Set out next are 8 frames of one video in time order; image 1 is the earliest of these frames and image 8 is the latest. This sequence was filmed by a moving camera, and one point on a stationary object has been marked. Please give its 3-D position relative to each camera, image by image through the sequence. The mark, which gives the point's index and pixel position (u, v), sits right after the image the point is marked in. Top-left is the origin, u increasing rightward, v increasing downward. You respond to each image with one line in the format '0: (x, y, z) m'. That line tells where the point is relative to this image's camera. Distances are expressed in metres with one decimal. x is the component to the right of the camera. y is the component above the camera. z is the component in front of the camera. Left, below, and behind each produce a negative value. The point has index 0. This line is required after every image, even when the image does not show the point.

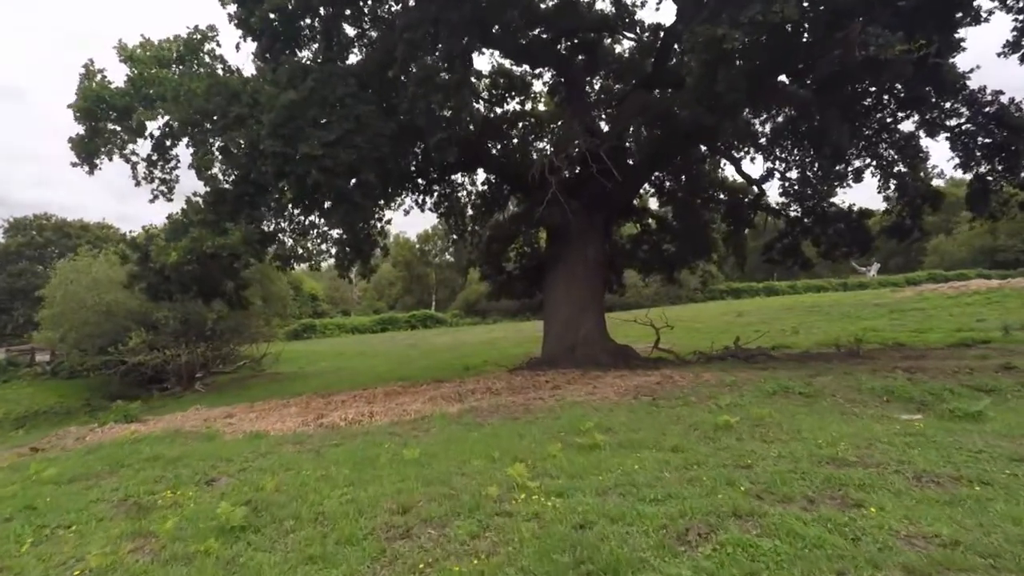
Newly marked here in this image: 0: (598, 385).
0: (+1.4, -1.6, +9.2) m
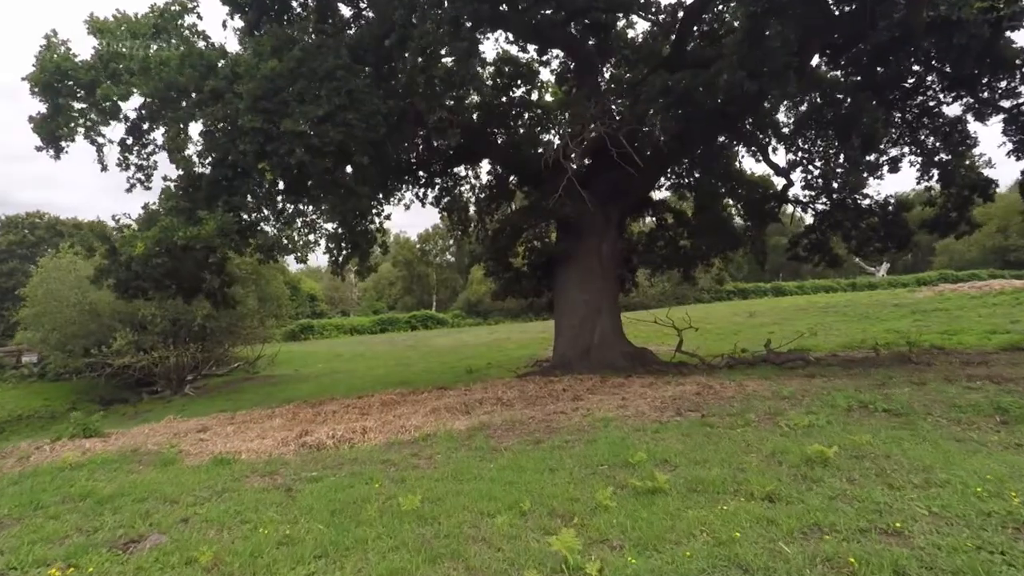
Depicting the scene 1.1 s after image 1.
0: (+1.6, -1.5, +8.0) m
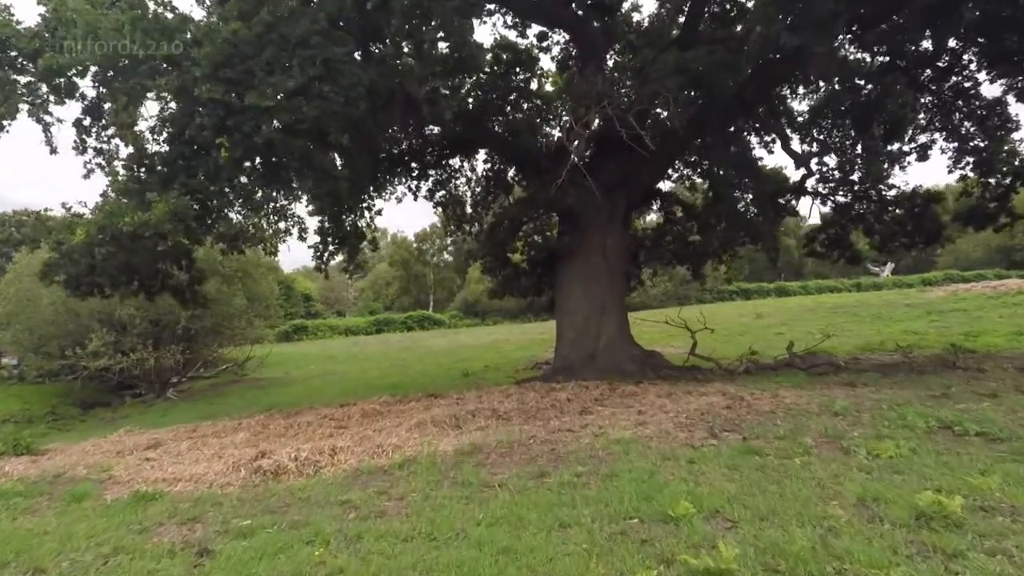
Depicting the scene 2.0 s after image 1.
0: (+1.6, -1.5, +6.8) m
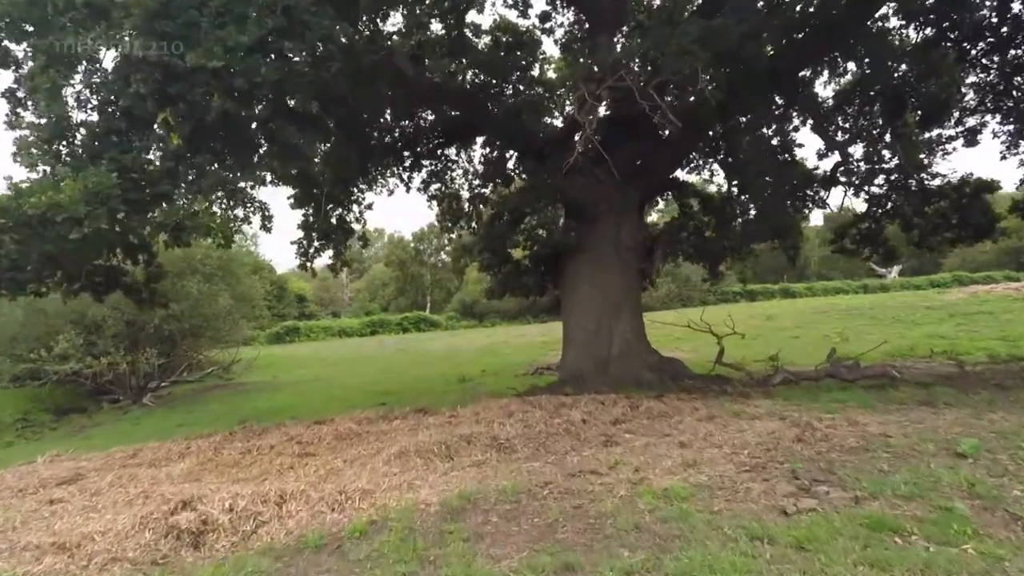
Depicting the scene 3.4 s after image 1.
0: (+1.6, -1.4, +5.3) m
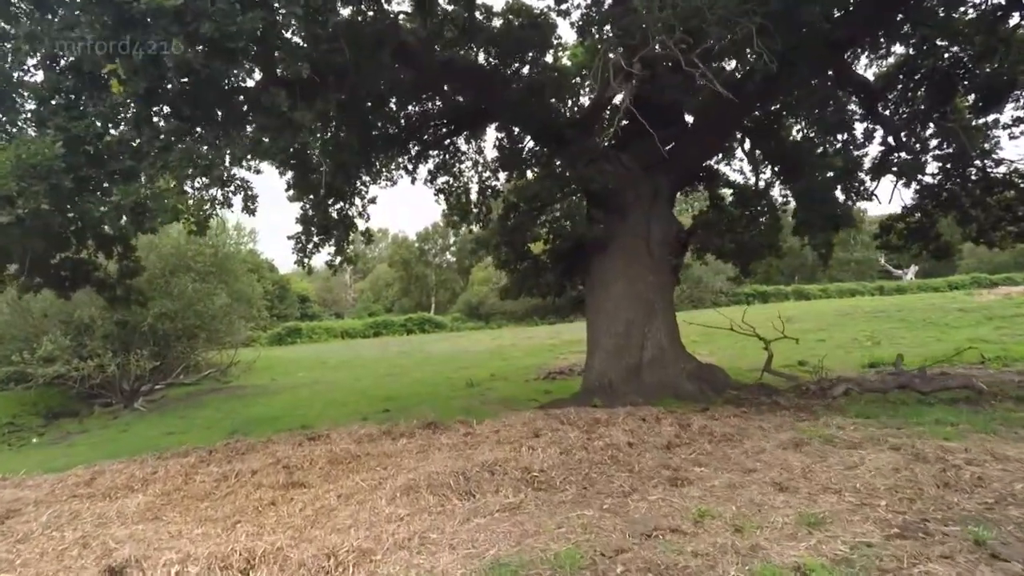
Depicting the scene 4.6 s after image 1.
0: (+1.9, -1.4, +4.1) m
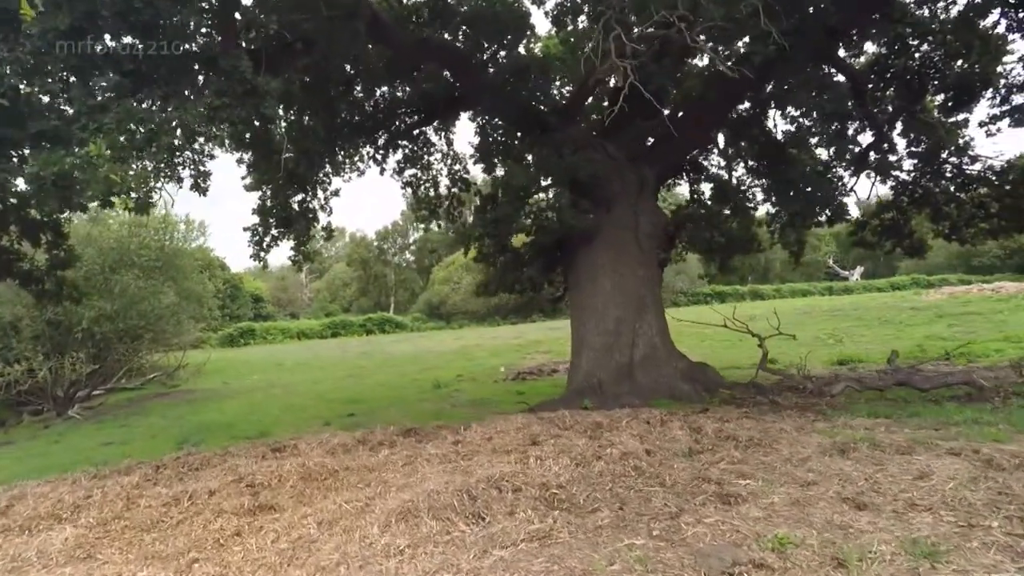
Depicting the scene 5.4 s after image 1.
0: (+2.1, -1.3, +3.5) m
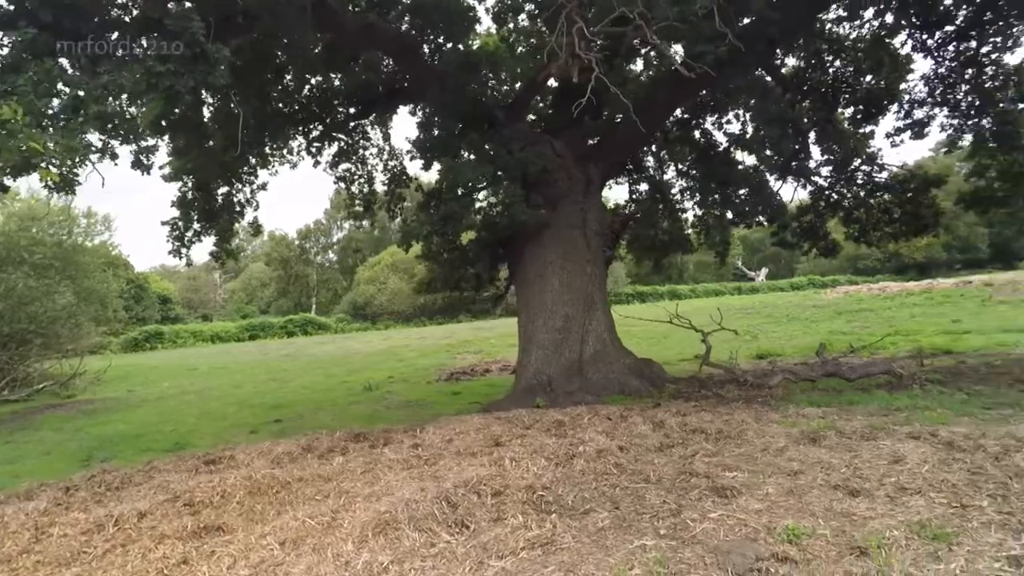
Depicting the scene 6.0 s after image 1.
0: (+2.1, -1.2, +3.6) m
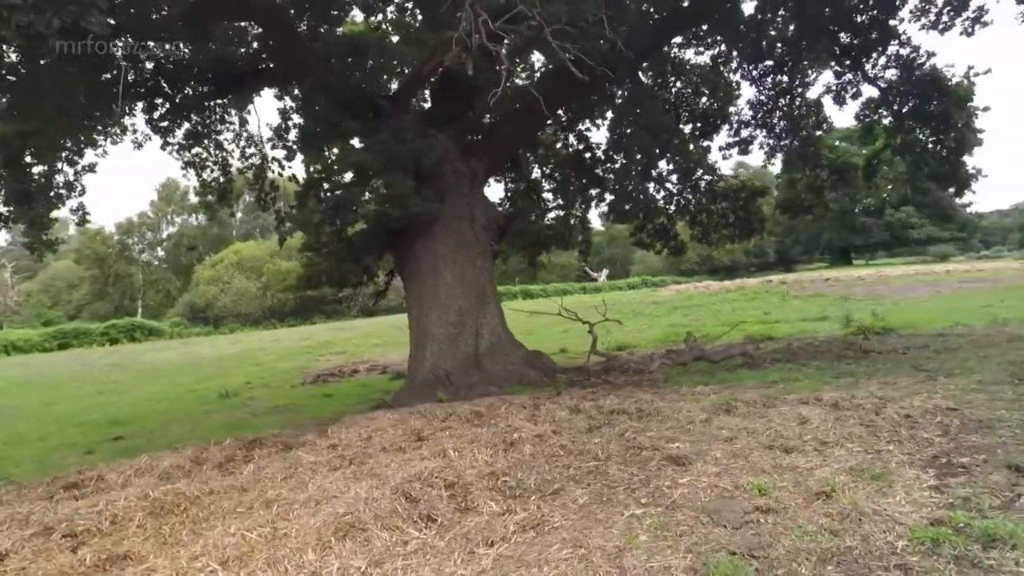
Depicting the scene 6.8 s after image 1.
0: (+1.9, -1.1, +4.0) m
